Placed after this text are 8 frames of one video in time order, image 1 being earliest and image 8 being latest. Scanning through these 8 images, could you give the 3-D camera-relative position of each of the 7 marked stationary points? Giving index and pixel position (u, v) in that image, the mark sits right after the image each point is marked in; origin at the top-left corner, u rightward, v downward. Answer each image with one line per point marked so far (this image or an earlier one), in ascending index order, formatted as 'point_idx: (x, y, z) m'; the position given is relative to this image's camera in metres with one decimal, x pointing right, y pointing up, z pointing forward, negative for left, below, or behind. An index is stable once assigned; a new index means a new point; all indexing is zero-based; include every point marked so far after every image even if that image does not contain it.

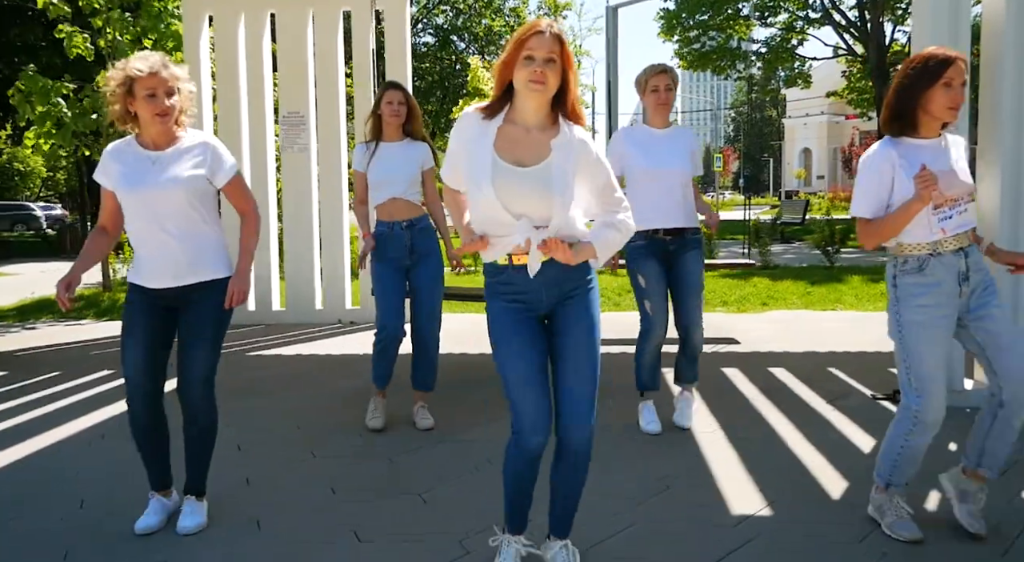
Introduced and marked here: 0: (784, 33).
0: (+5.9, +5.4, +15.1) m
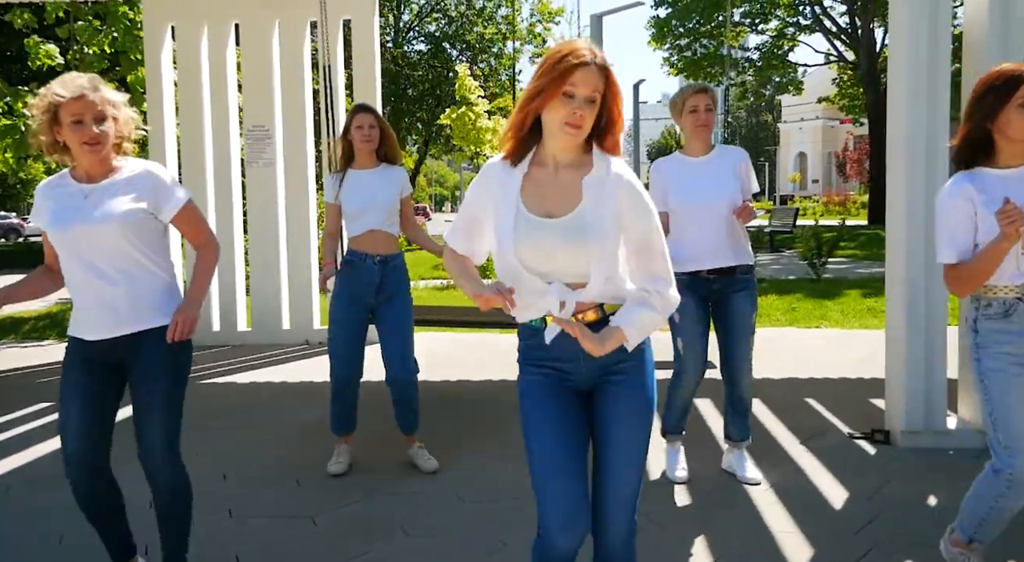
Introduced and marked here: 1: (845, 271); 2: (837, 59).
0: (+5.6, +5.1, +14.8) m
1: (+7.7, +0.2, +16.2) m
2: (+8.5, +5.8, +18.3) m
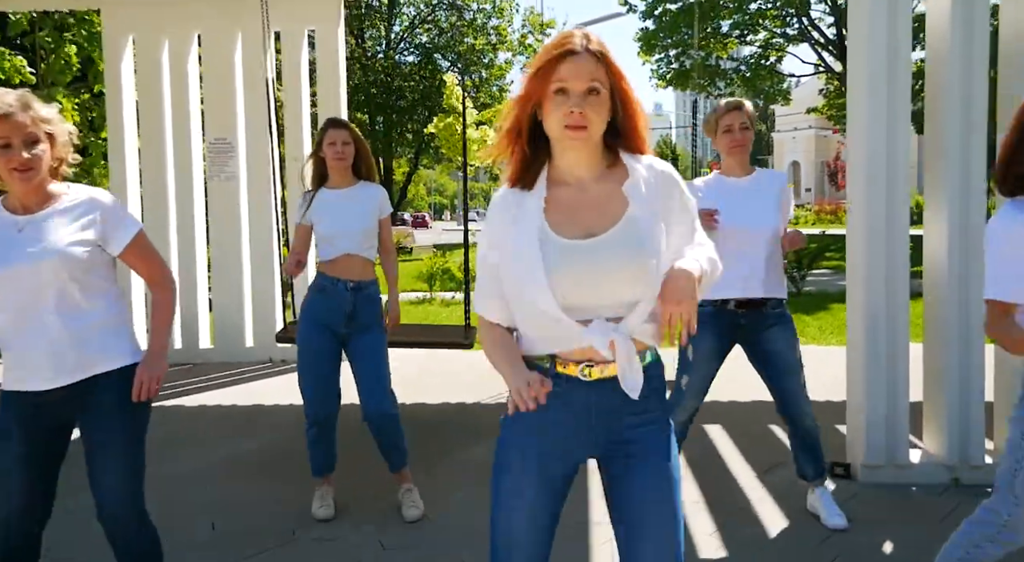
0: (+5.3, +4.8, +14.7) m
1: (+7.4, 0.0, +16.0) m
2: (+8.1, +5.5, +18.3) m
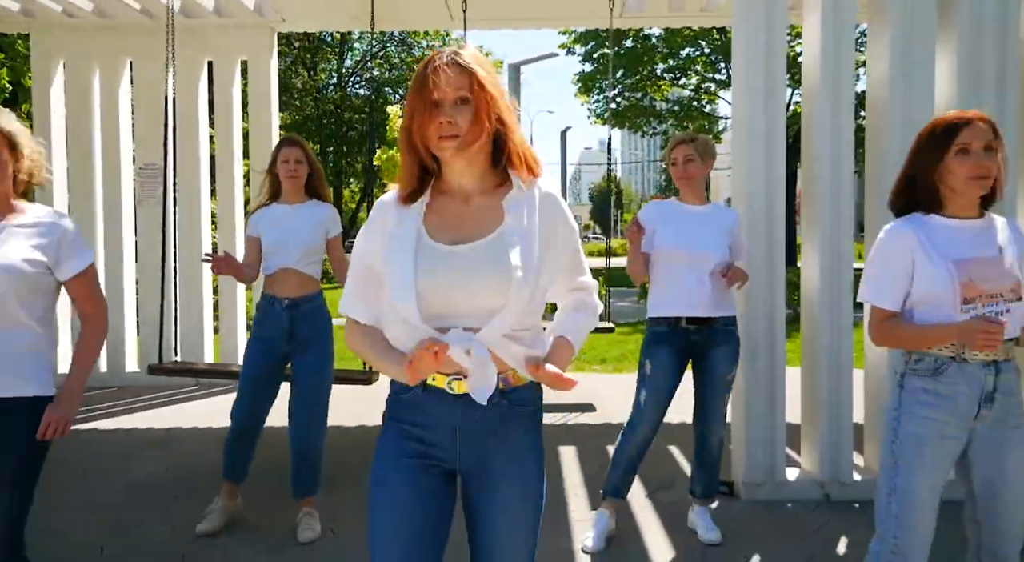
0: (+4.1, +4.1, +15.4) m
1: (+6.0, -0.8, +16.7) m
2: (+6.6, +4.6, +19.3) m
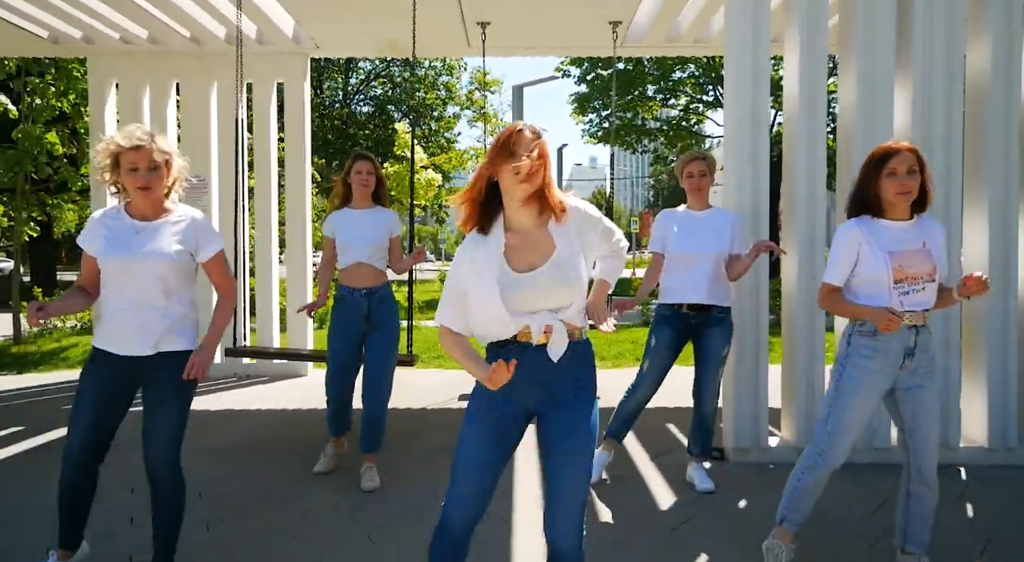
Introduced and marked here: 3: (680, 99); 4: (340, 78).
0: (+4.0, +3.9, +16.2) m
1: (+5.9, -1.1, +17.4) m
2: (+6.5, +4.3, +20.1) m
3: (+3.9, +4.3, +16.3) m
4: (-4.6, +5.4, +18.5) m
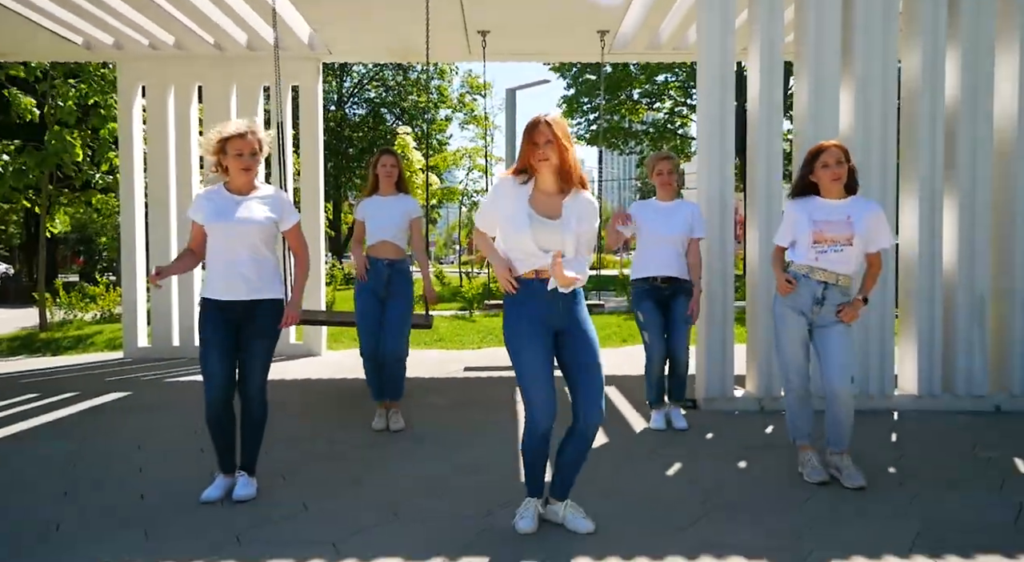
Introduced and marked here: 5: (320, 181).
0: (+3.7, +4.0, +17.0) m
1: (+5.7, -1.0, +18.2) m
2: (+6.2, +4.4, +21.0) m
3: (+3.7, +4.4, +17.1) m
4: (-4.9, +5.5, +19.1) m
5: (-2.1, +1.1, +7.6) m
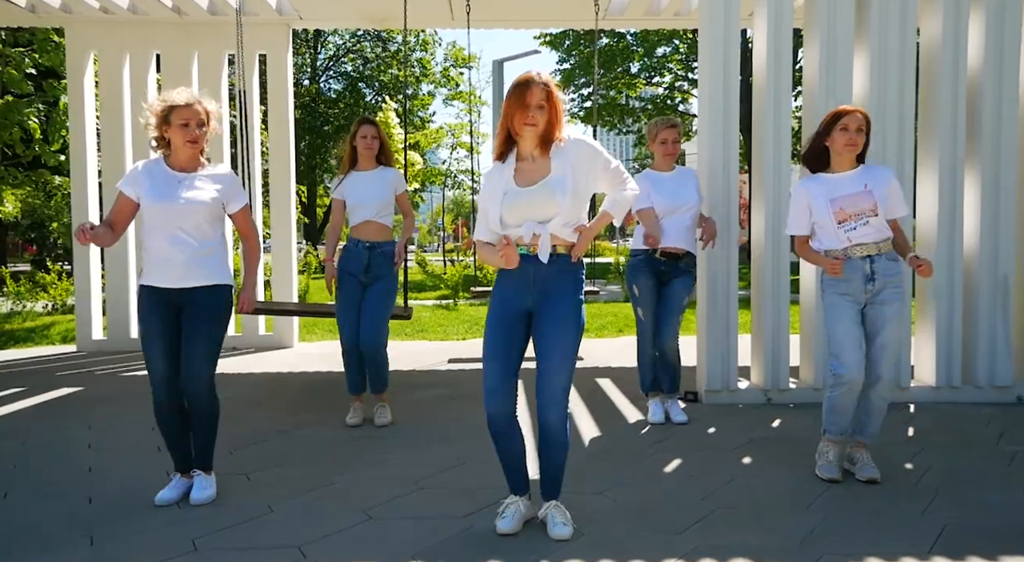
0: (+3.3, +4.4, +16.6) m
1: (+5.2, -0.5, +17.9) m
2: (+5.7, +4.9, +20.6) m
3: (+3.3, +4.8, +16.6) m
4: (-5.4, +5.9, +18.4) m
5: (-2.2, +1.3, +7.1) m
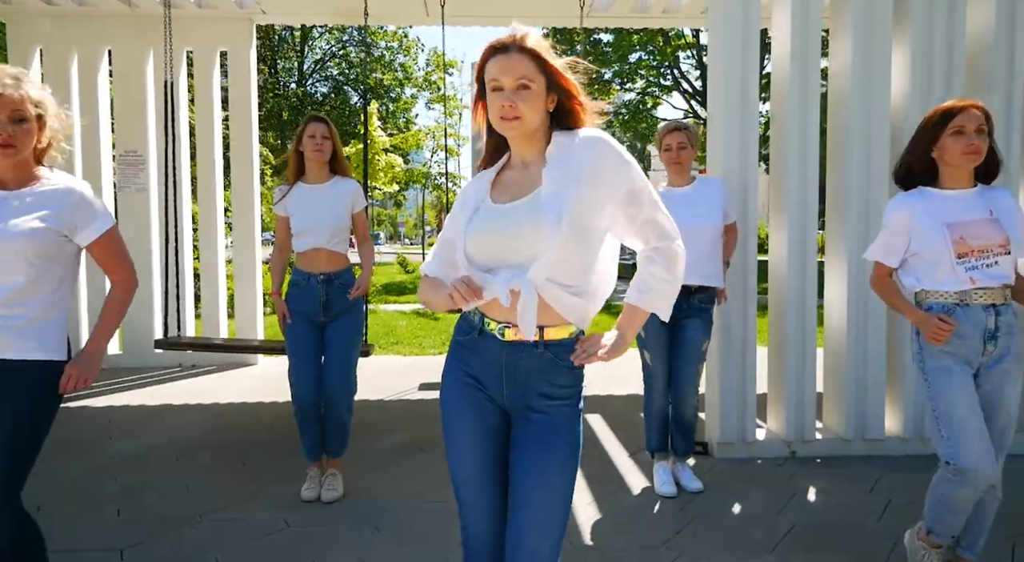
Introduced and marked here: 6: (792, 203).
0: (+3.2, +4.2, +15.9) m
1: (+5.1, -0.8, +17.3) m
2: (+5.5, +4.7, +20.0) m
3: (+3.1, +4.6, +16.0) m
4: (-5.6, +5.7, +17.7) m
5: (-2.4, +1.1, +6.4) m
6: (+1.6, +0.4, +4.0) m
